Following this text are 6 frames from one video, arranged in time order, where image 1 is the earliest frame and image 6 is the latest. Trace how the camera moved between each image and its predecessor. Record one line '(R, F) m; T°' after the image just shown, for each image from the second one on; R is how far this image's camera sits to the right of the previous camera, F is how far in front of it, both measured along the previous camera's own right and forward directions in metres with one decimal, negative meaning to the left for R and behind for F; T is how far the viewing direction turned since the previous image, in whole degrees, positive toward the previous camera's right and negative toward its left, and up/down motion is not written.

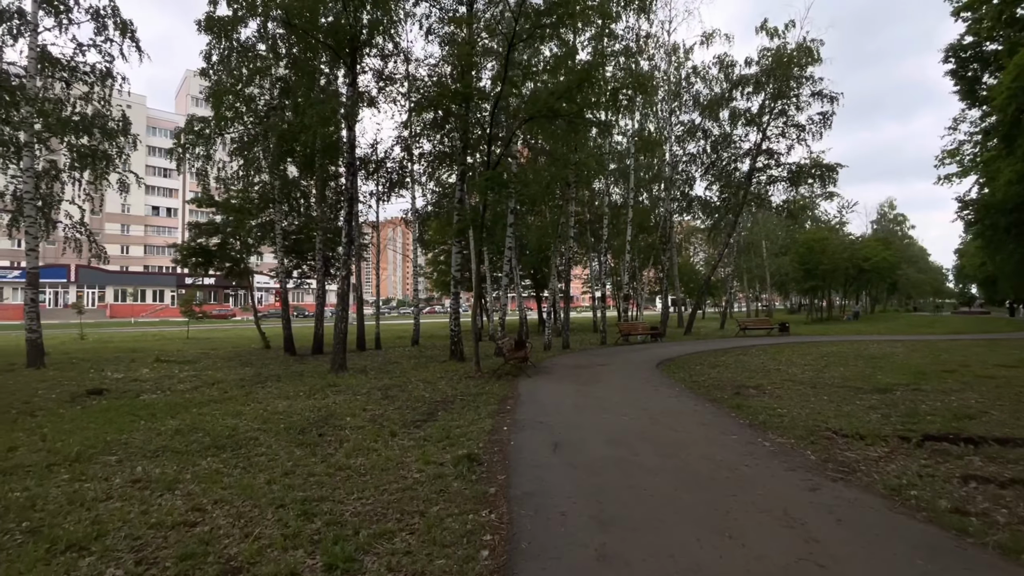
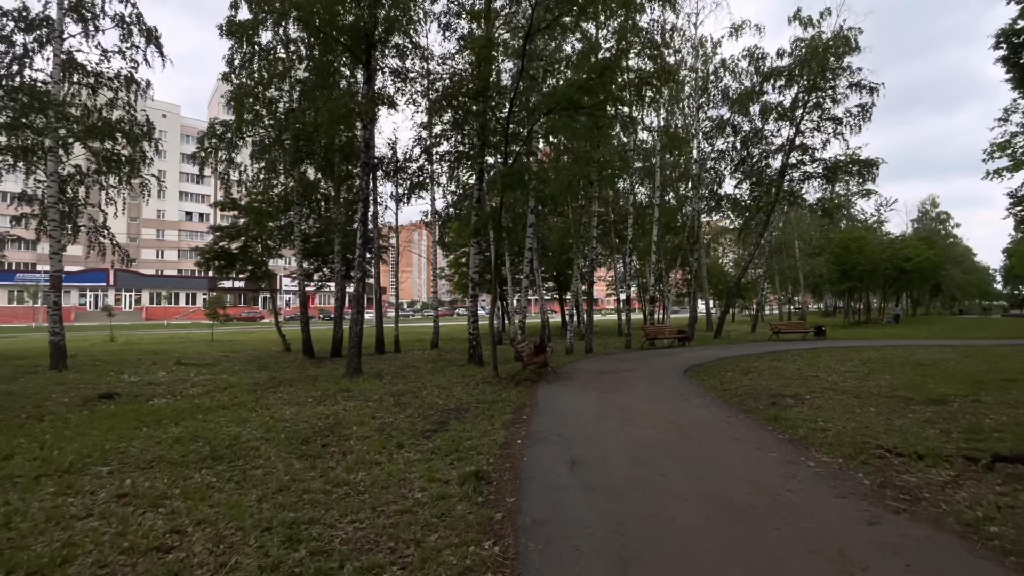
(+0.1, +0.4) m; -3°
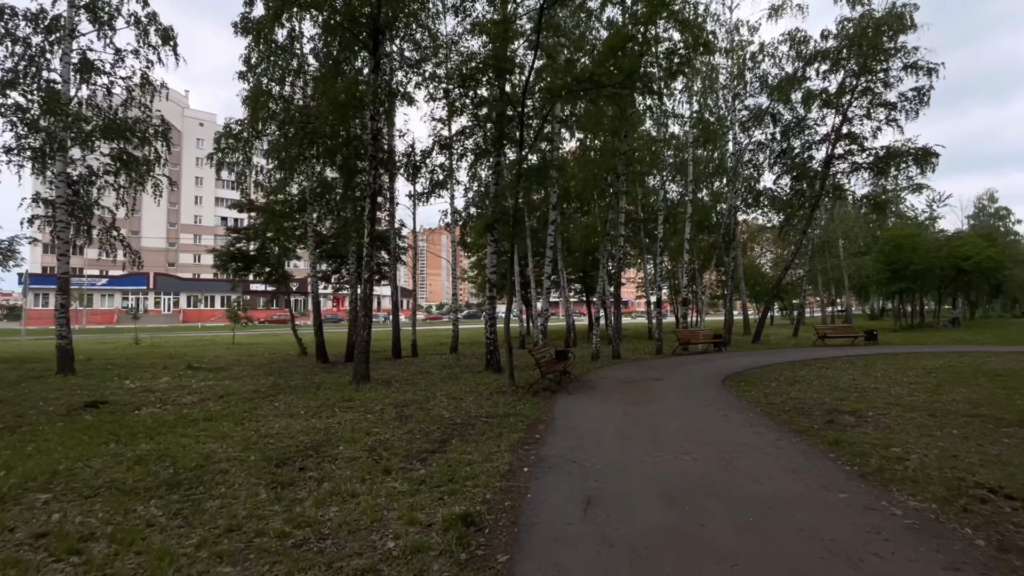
(+0.2, +0.9) m; -3°
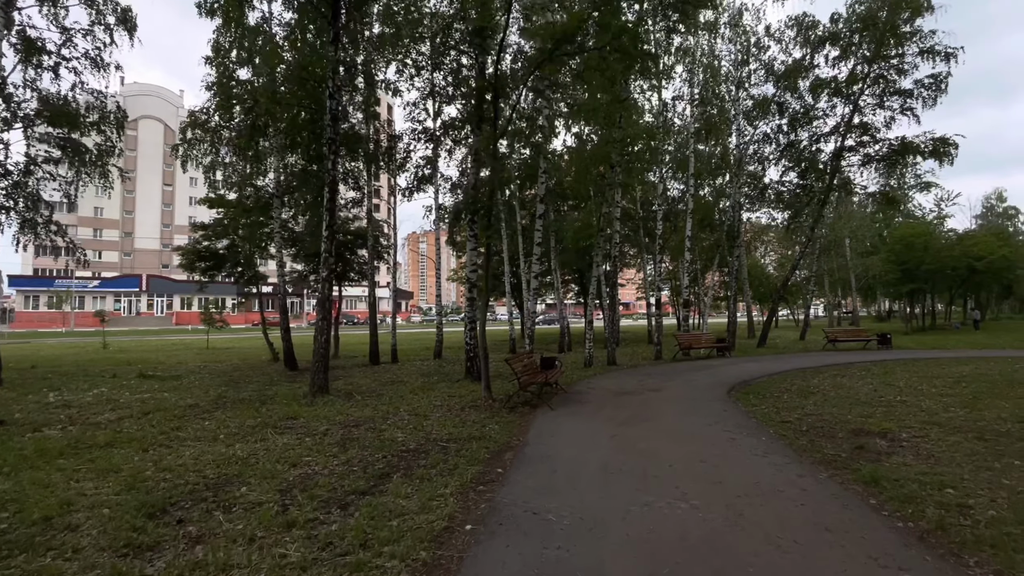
(+0.5, +1.2) m; 0°
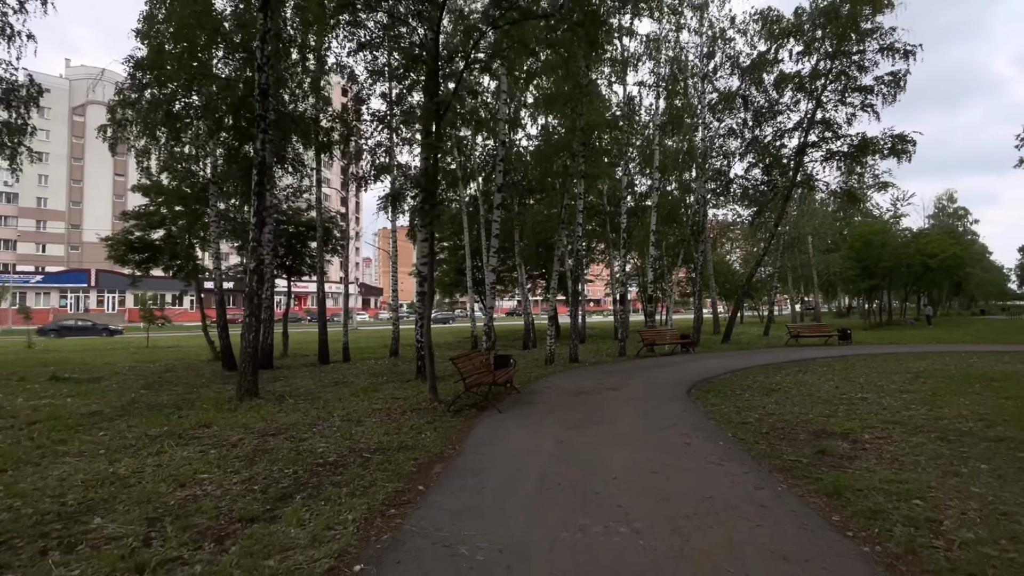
(+0.4, +0.6) m; +3°
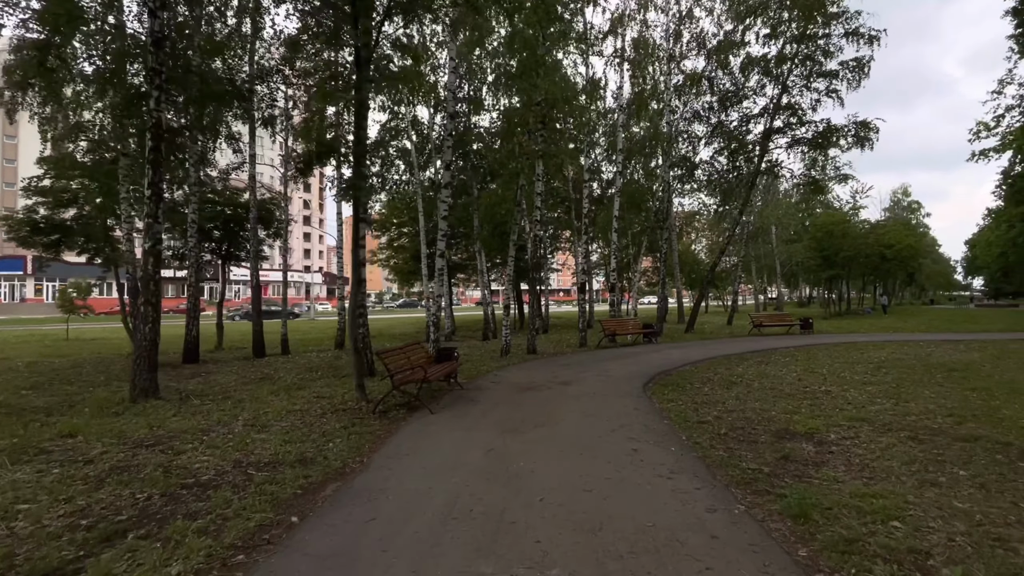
(+0.5, +0.9) m; +3°
